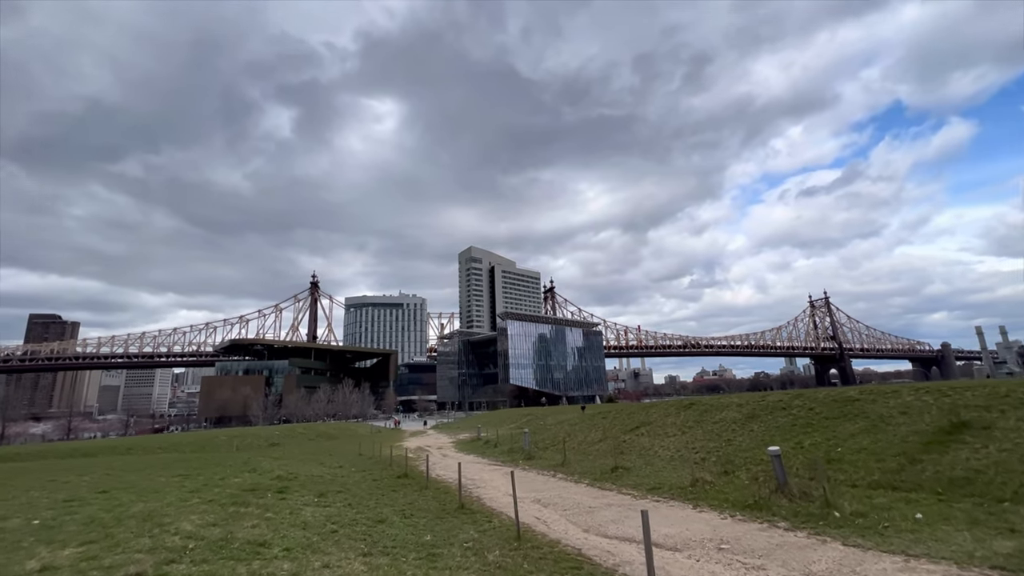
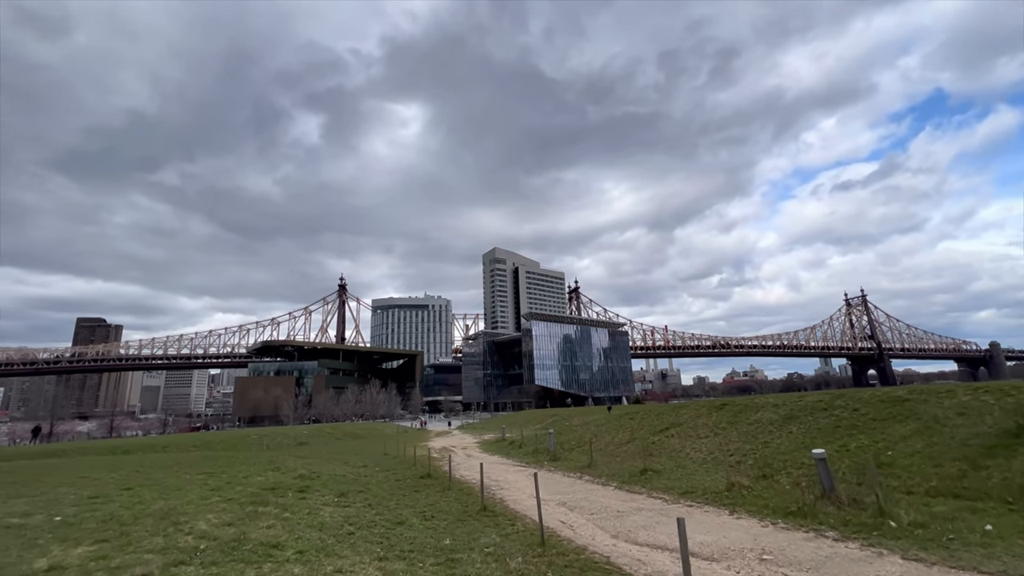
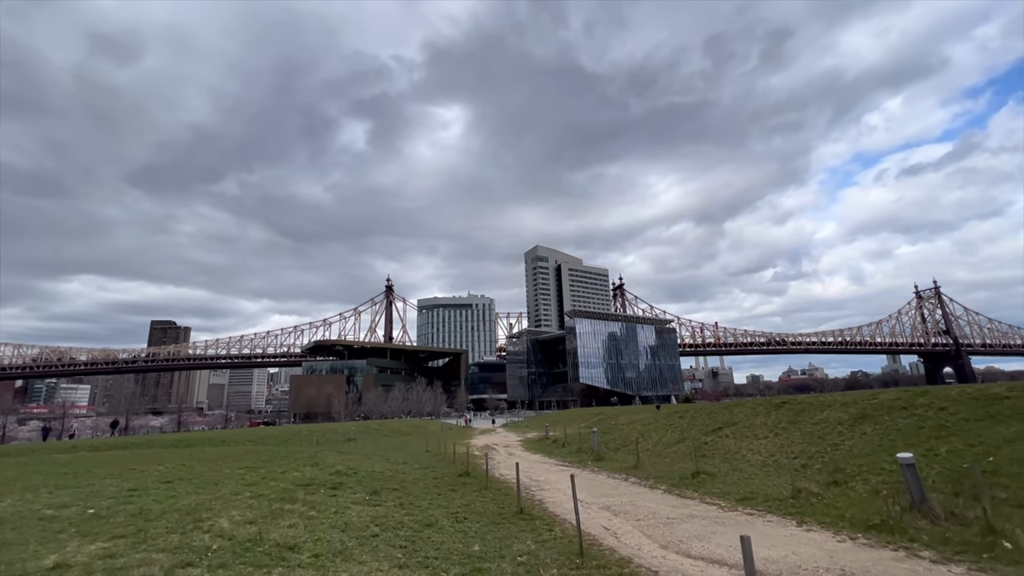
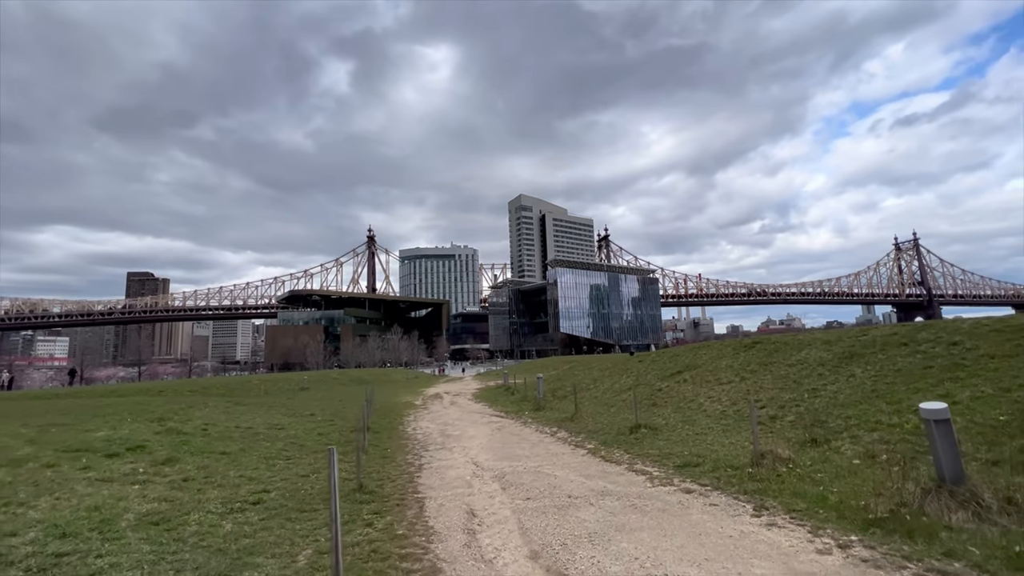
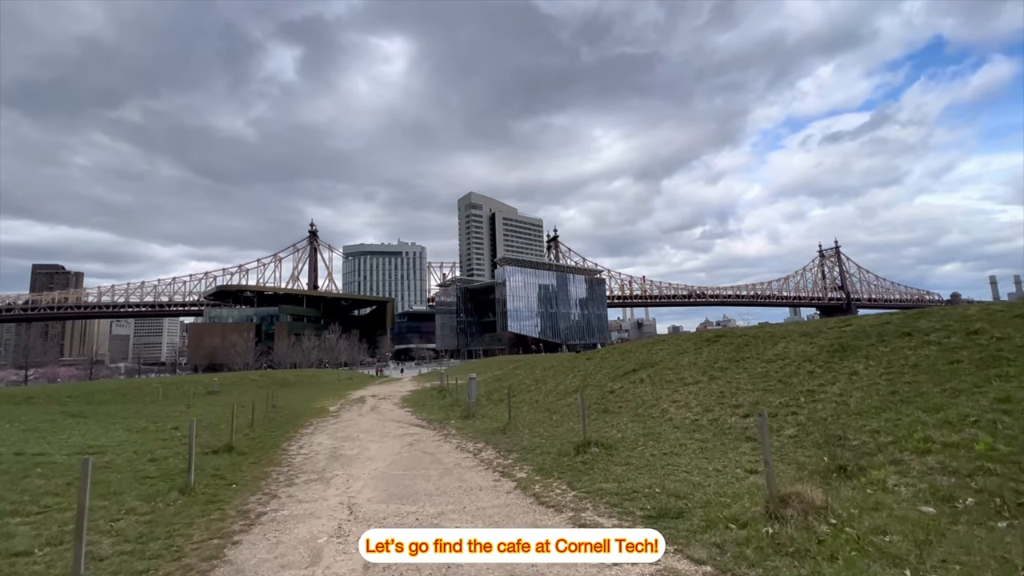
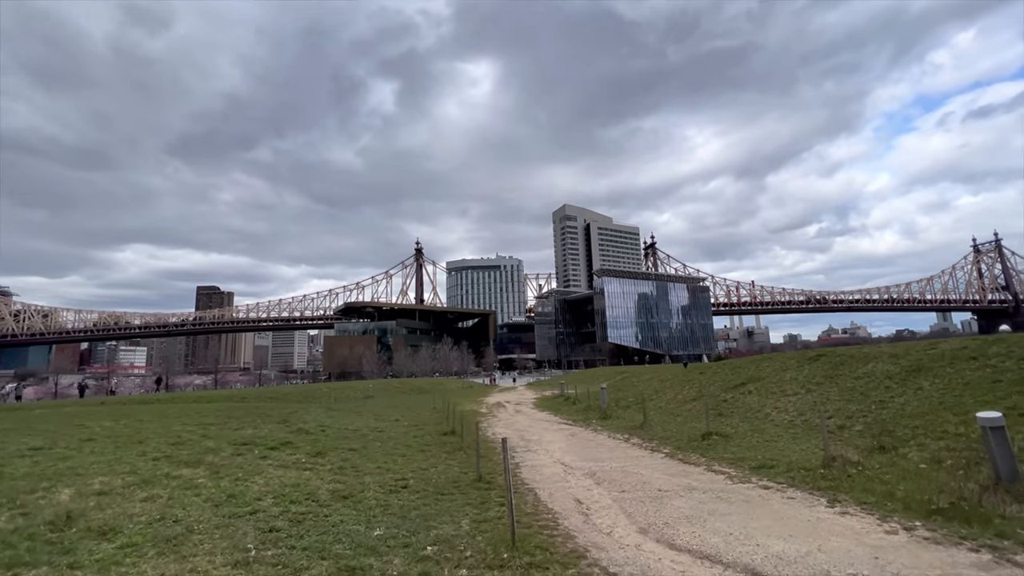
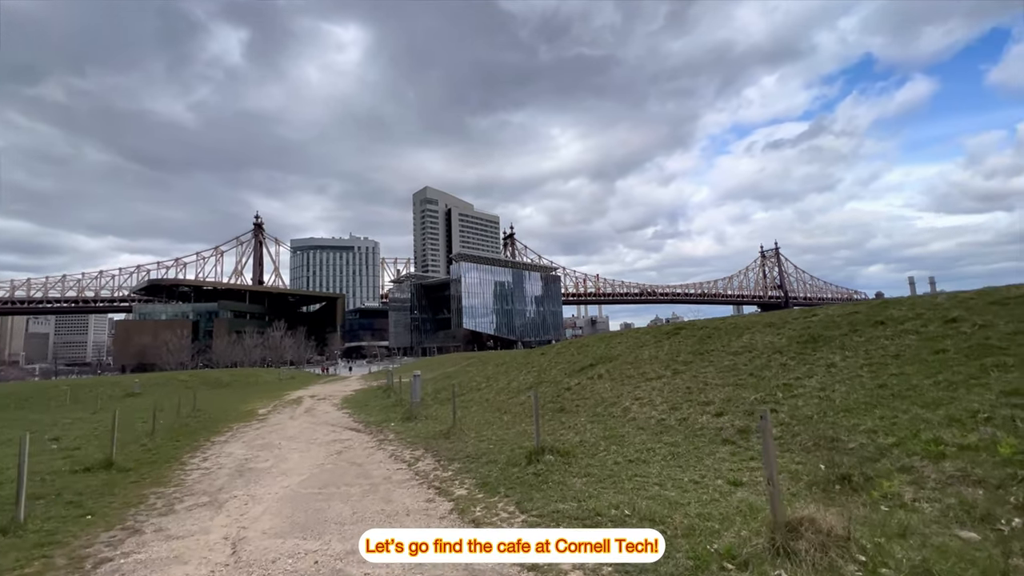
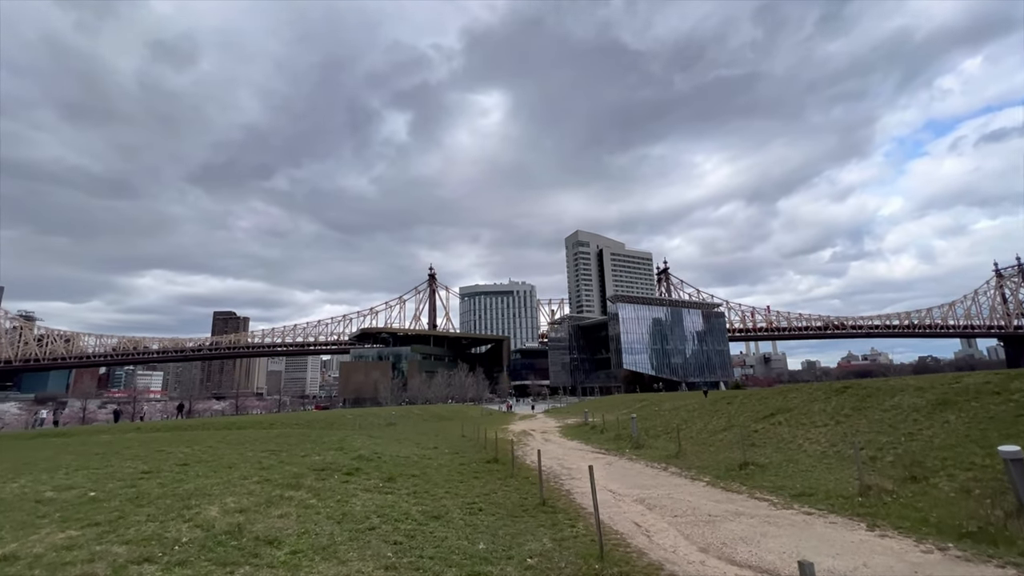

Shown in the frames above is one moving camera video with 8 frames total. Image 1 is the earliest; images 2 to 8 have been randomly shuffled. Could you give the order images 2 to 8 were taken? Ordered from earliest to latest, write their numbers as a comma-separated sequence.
2, 3, 8, 6, 4, 5, 7
